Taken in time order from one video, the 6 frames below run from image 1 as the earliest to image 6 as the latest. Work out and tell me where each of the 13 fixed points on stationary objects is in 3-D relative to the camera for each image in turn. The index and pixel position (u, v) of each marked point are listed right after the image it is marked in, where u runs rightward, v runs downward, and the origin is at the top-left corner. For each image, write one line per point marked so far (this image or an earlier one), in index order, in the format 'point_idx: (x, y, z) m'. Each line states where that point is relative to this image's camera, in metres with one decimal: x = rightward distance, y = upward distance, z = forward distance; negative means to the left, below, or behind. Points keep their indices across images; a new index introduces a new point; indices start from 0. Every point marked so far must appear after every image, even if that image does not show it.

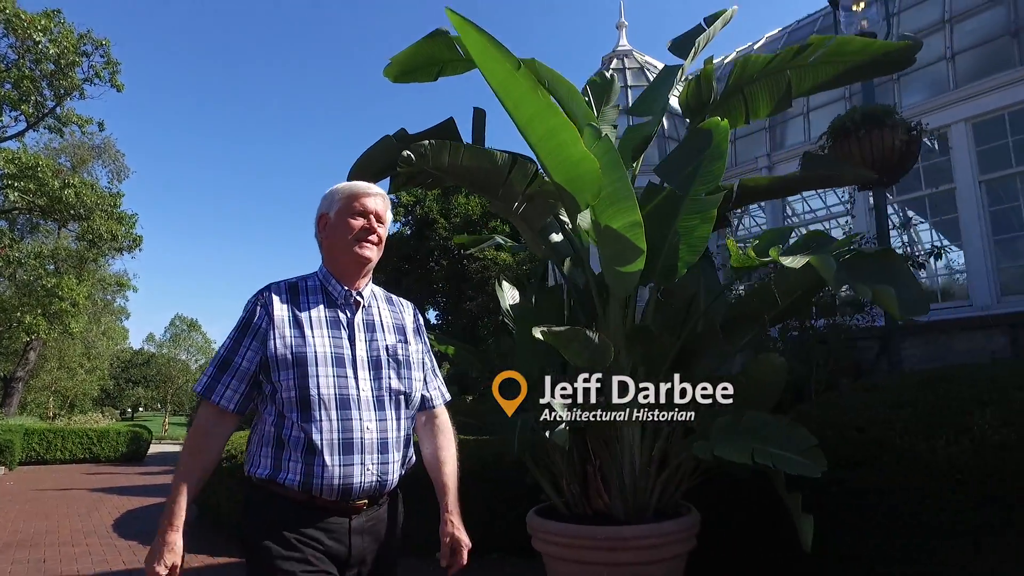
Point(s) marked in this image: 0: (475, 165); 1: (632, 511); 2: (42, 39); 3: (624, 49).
0: (-0.2, +0.7, +3.3) m
1: (+0.6, -1.2, +3.2) m
2: (-12.2, +6.7, +15.5) m
3: (+2.4, +5.2, +12.8) m
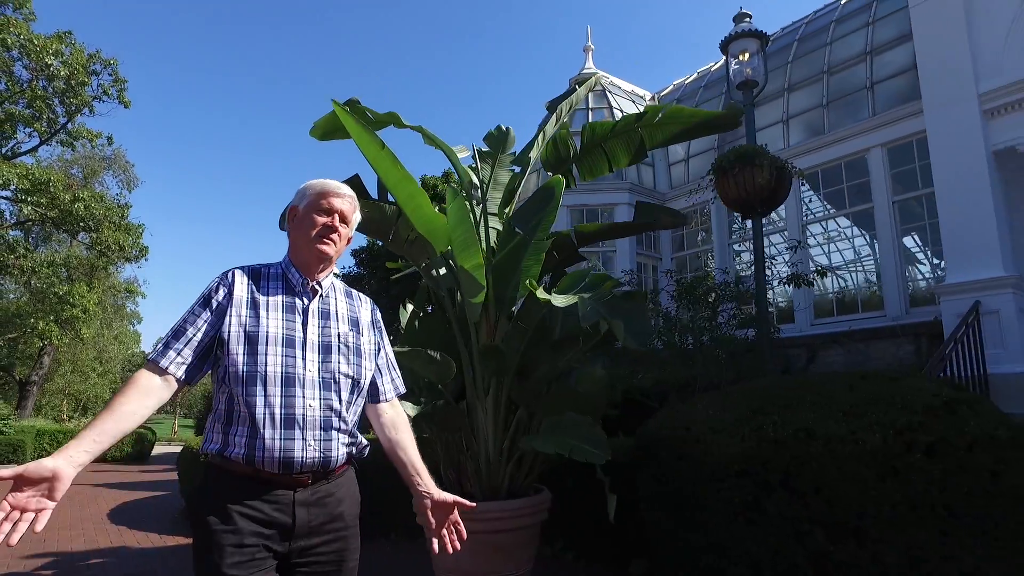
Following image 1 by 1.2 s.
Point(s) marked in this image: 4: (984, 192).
0: (-1.0, +0.5, +4.2) m
1: (-0.2, -1.4, +4.0) m
2: (-12.8, +6.5, +16.6) m
3: (+1.8, +5.0, +13.6) m
4: (+5.3, +1.1, +6.7) m
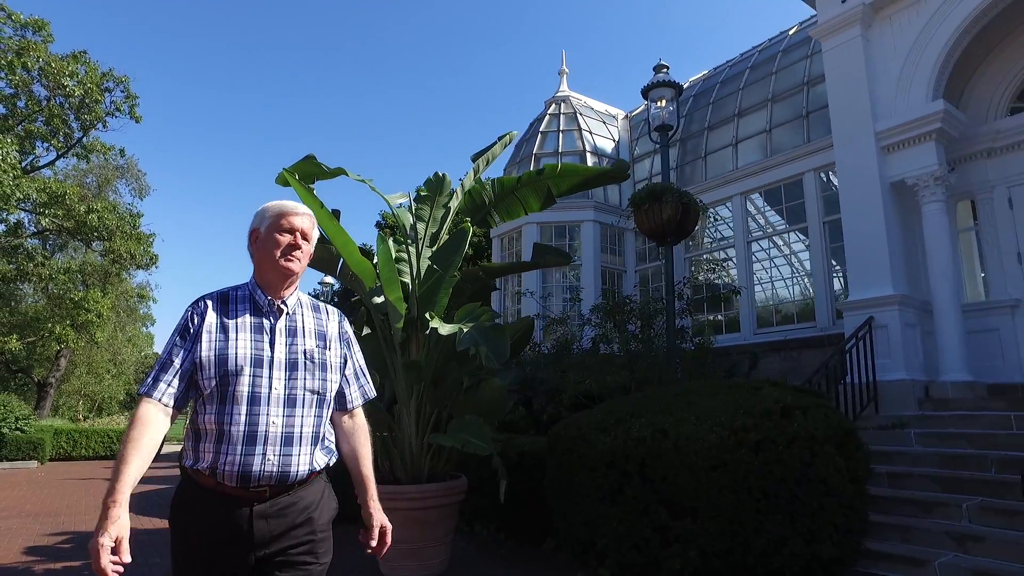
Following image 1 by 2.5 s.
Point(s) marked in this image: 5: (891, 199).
0: (-1.7, +0.3, +5.2) m
1: (-0.8, -1.6, +5.0) m
2: (-13.3, +6.2, +17.8) m
3: (+1.2, +4.8, +14.5) m
4: (+4.7, +0.9, +7.6) m
5: (+4.9, +1.2, +7.7) m
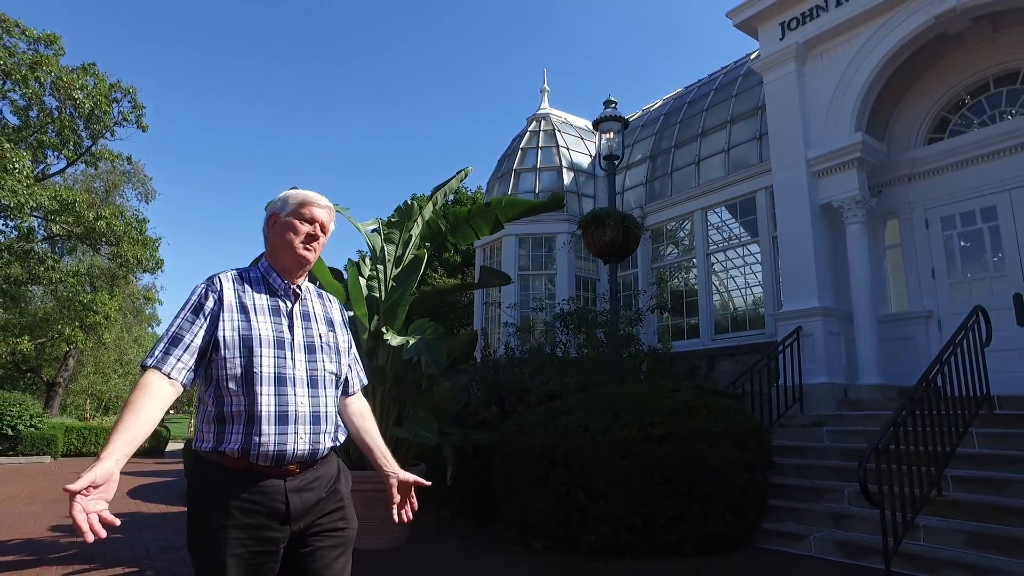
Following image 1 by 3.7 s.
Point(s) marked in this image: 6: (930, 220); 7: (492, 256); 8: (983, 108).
0: (-2.2, +0.1, +6.1) m
1: (-1.3, -1.7, +5.9) m
2: (-13.7, +6.0, +18.8) m
3: (+0.8, +4.6, +15.4) m
4: (+4.2, +0.7, +8.5) m
5: (+4.4, +1.0, +8.5) m
6: (+5.8, +1.0, +8.3) m
7: (-0.5, +0.8, +14.2) m
8: (+6.4, +2.5, +8.1) m
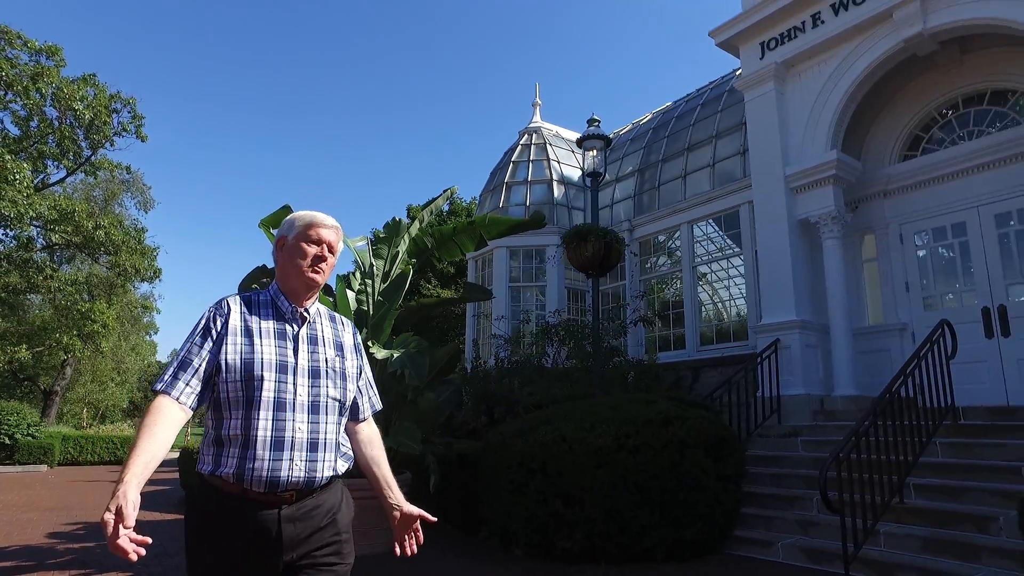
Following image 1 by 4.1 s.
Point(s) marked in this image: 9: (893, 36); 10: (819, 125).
0: (-2.4, 0.0, +6.3) m
1: (-1.5, -1.9, +6.1) m
2: (-13.9, +5.7, +19.1) m
3: (+0.6, +4.3, +15.7) m
4: (+4.0, +0.6, +8.7) m
5: (+4.2, +0.8, +8.8) m
6: (+5.7, +0.8, +8.6) m
7: (-0.7, +0.5, +14.5) m
8: (+6.3, +2.3, +8.4) m
9: (+5.2, +3.4, +8.1) m
10: (+4.5, +2.4, +8.7) m
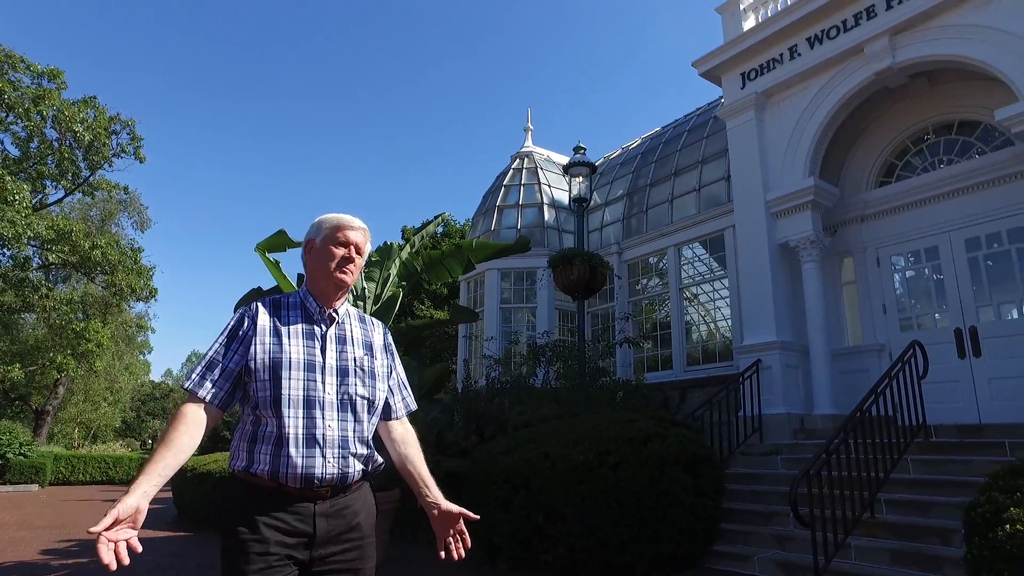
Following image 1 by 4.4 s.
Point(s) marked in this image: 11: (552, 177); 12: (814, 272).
0: (-2.5, -0.3, +6.5) m
1: (-1.7, -2.1, +6.2) m
2: (-14.1, +5.1, +19.4) m
3: (+0.4, +3.8, +16.1) m
4: (+3.9, +0.2, +9.0) m
5: (+4.1, +0.5, +9.1) m
6: (+5.5, +0.4, +8.9) m
7: (-0.9, 0.0, +14.7) m
8: (+6.1, +2.0, +8.8) m
9: (+5.0, +3.1, +8.5) m
10: (+4.3, +2.1, +9.0) m
11: (+1.1, +2.9, +15.6) m
12: (+4.4, +0.2, +8.7) m
